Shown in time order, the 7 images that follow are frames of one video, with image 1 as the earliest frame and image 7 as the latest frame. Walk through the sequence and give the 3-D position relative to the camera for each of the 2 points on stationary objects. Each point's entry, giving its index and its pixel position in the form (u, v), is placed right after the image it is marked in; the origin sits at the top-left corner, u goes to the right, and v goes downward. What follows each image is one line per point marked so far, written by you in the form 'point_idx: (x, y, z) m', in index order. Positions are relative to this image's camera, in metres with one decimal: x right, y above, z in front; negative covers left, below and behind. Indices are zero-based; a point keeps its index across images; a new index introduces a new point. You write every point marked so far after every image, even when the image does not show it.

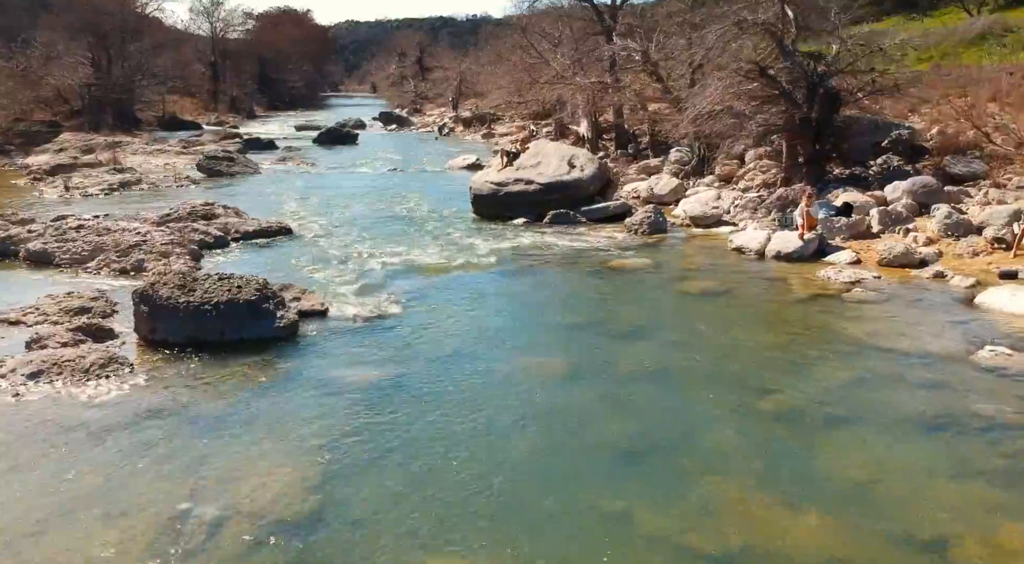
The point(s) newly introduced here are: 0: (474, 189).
0: (-0.8, +1.9, +19.3) m
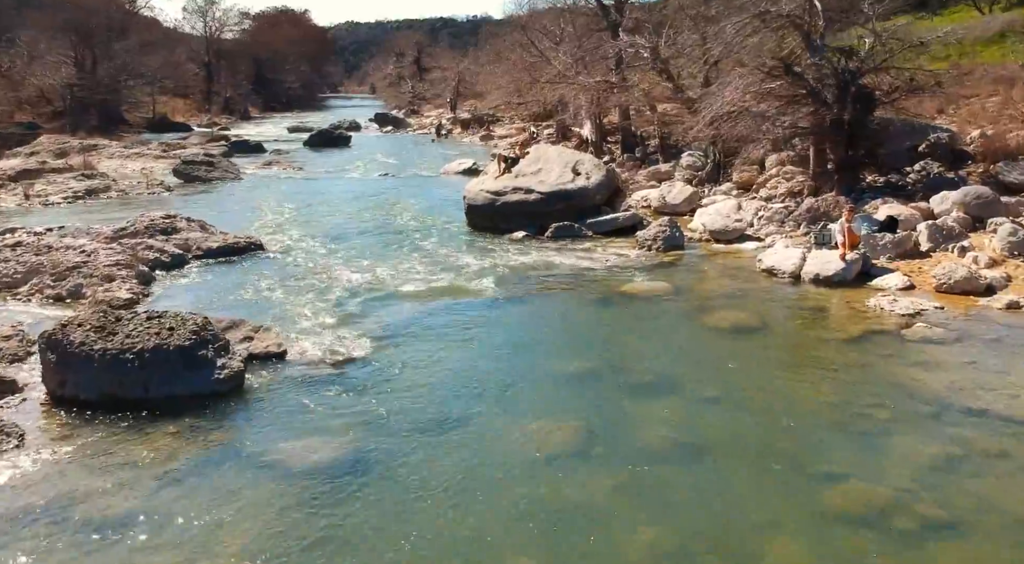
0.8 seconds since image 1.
0: (-0.8, +1.6, +17.5) m
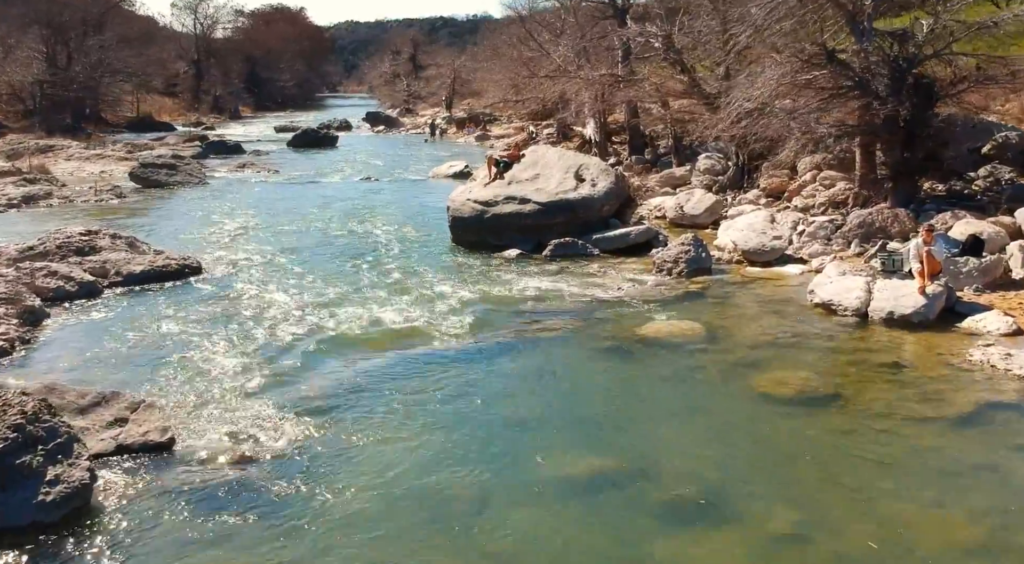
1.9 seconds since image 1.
0: (-0.9, +1.2, +14.8) m
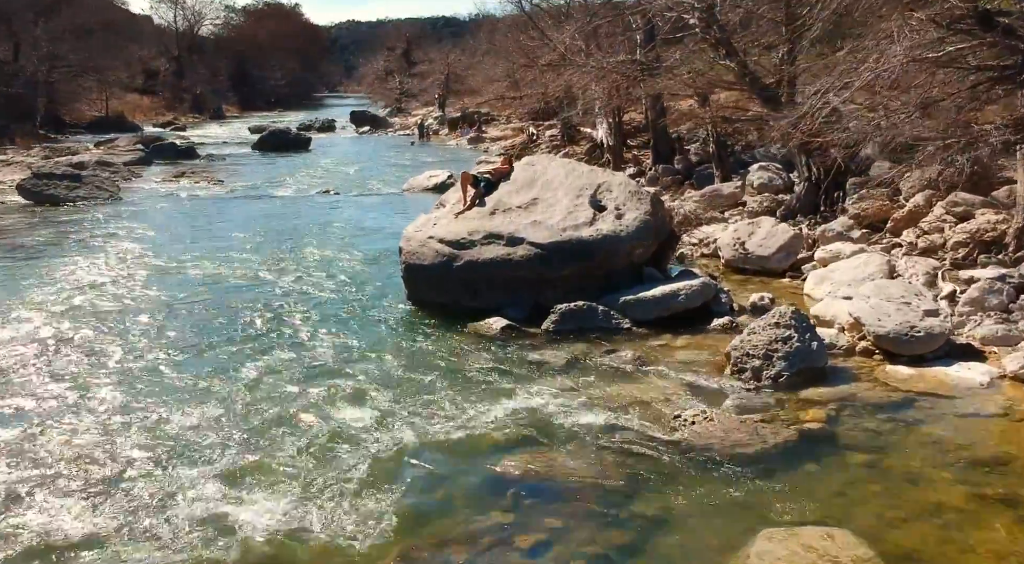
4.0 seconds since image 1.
0: (-1.1, +0.3, +9.8) m
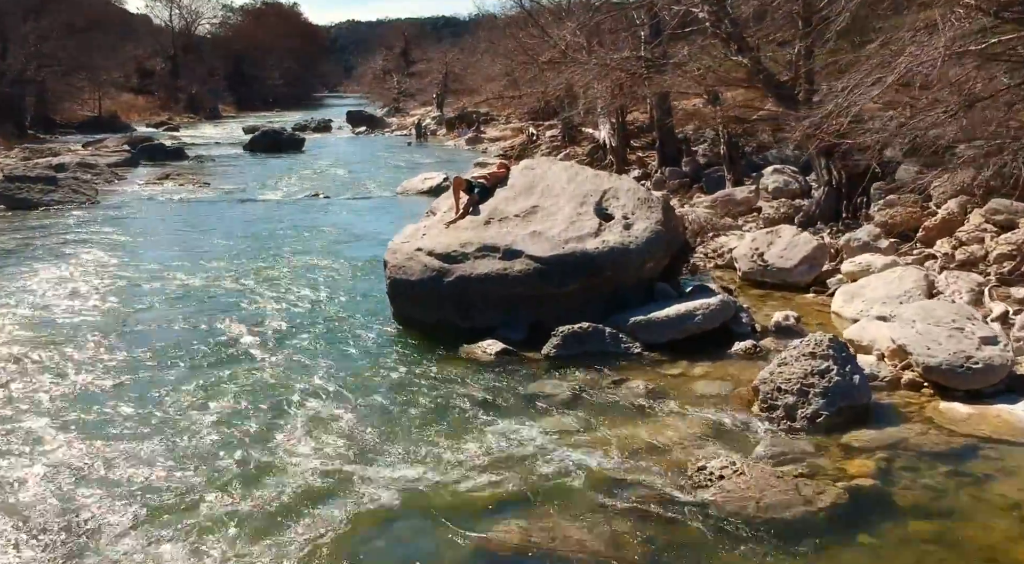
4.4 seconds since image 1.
0: (-1.1, +0.2, +8.9) m
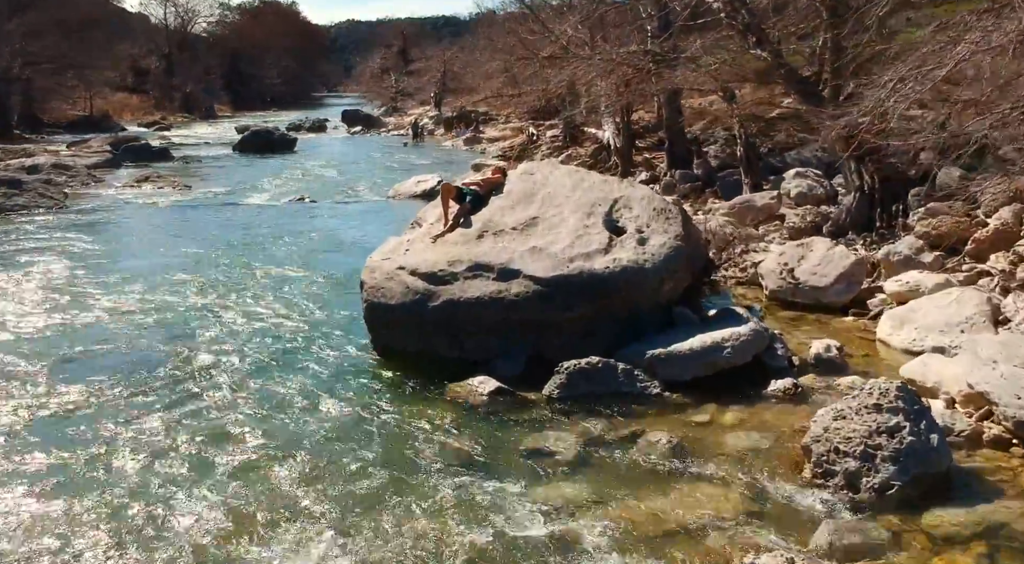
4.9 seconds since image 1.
0: (-1.2, 0.0, +7.7) m
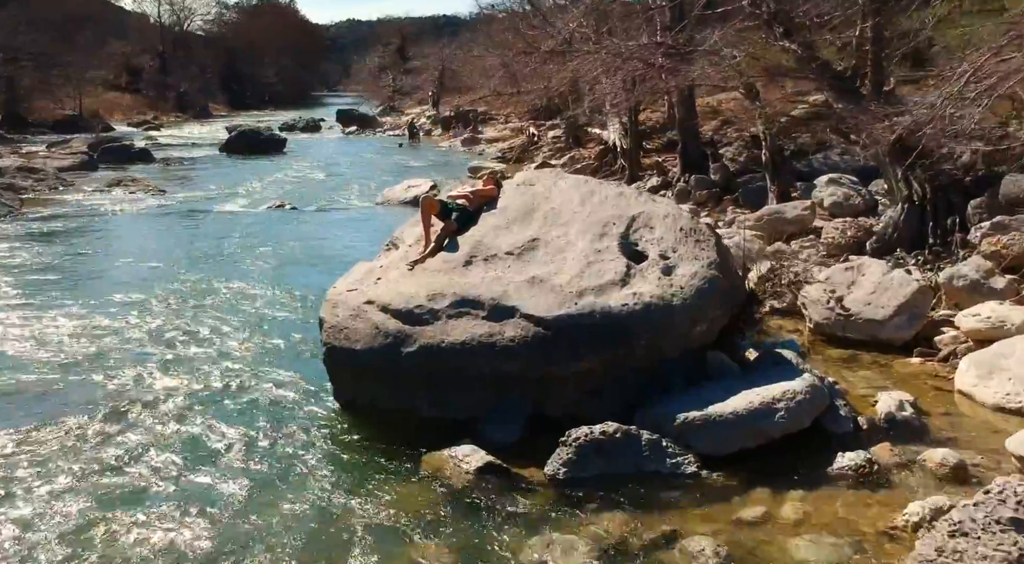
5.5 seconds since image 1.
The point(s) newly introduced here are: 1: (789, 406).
0: (-1.2, -0.3, +6.2) m
1: (+1.6, -0.7, +5.4) m
